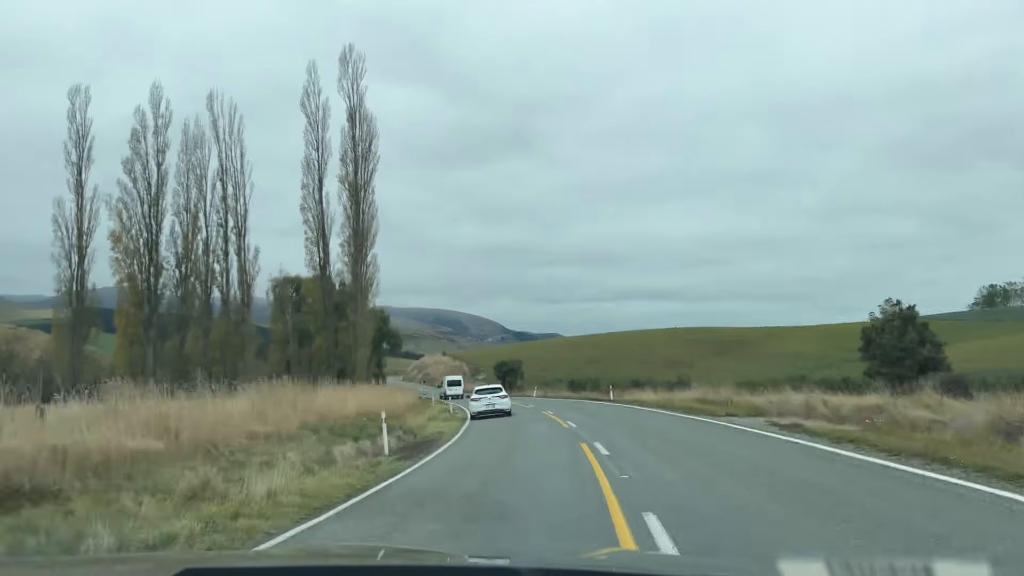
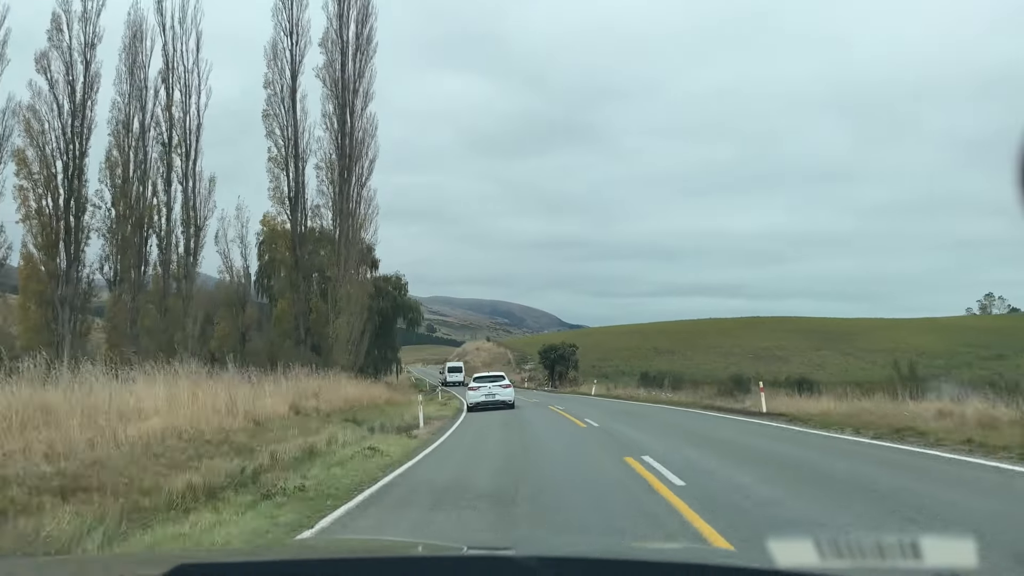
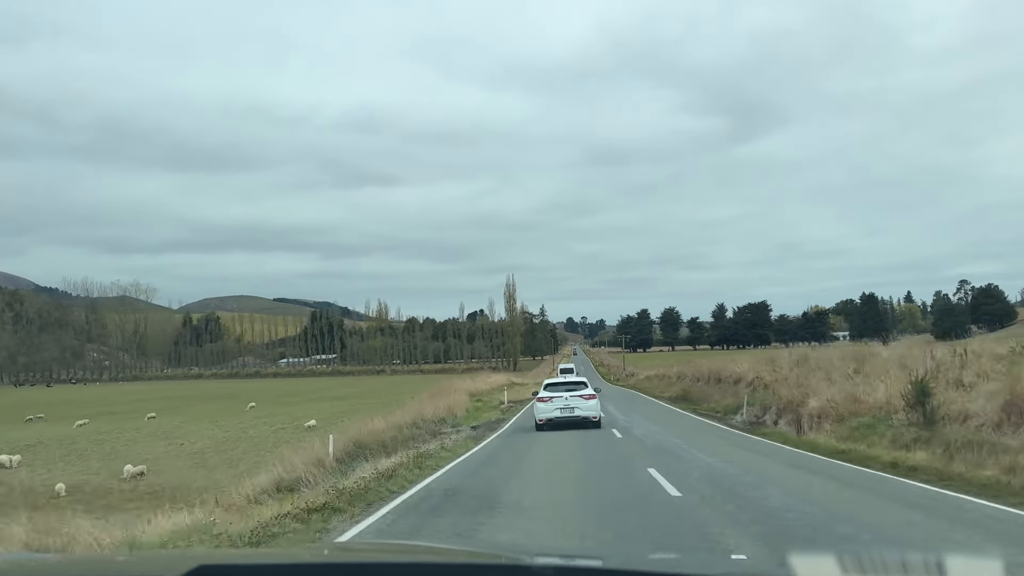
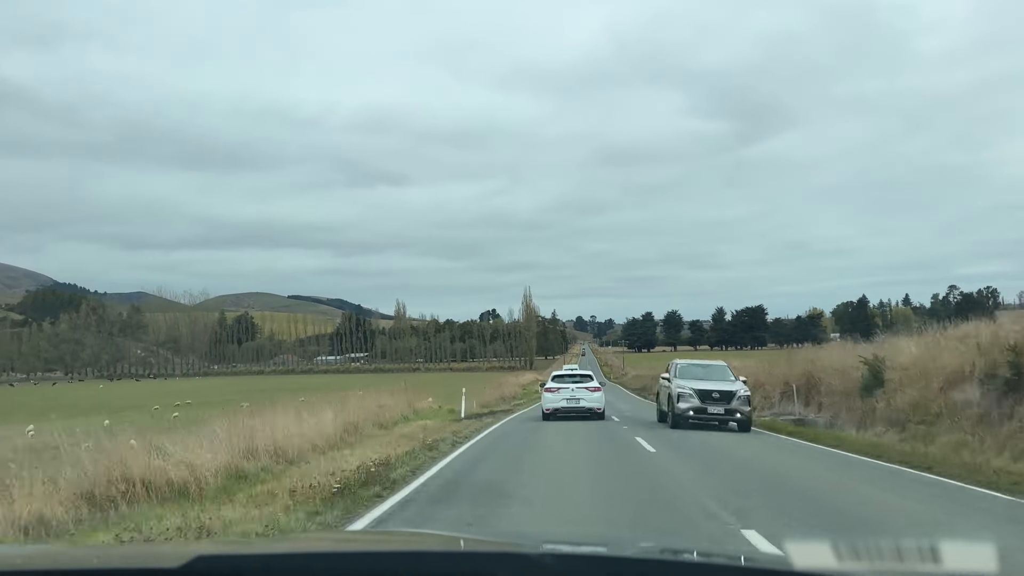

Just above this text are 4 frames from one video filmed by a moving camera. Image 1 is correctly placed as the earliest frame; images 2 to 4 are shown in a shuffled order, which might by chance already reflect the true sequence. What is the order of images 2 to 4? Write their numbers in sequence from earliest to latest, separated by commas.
2, 4, 3
